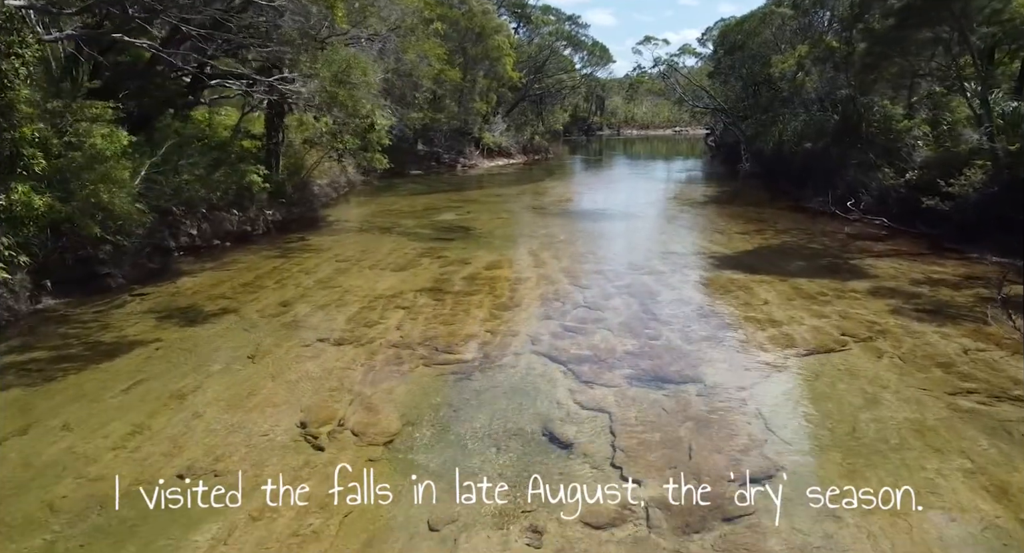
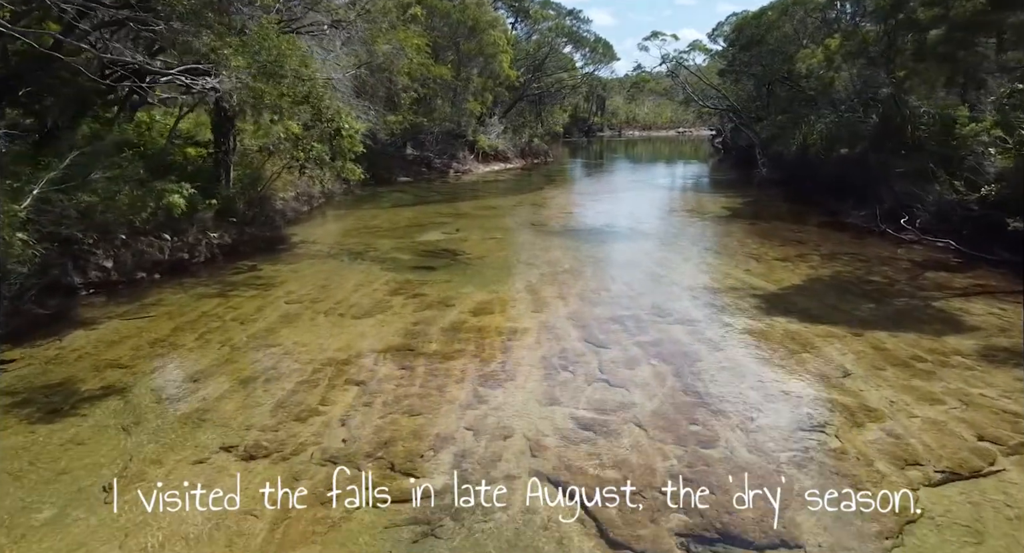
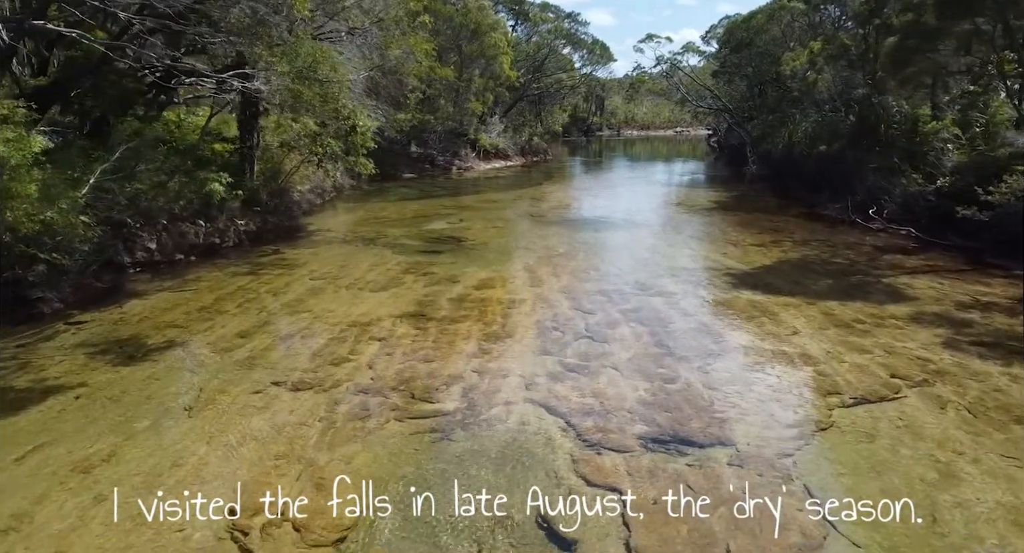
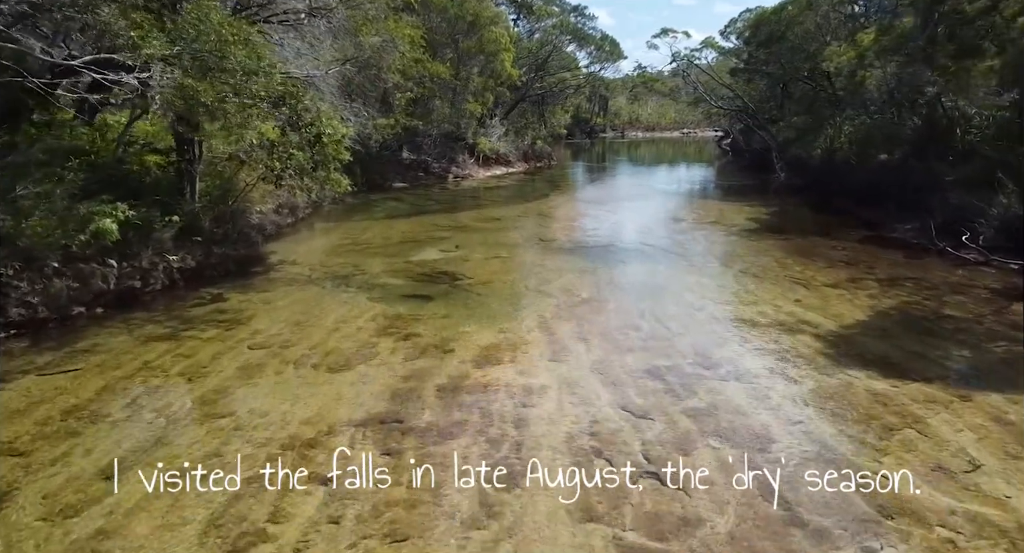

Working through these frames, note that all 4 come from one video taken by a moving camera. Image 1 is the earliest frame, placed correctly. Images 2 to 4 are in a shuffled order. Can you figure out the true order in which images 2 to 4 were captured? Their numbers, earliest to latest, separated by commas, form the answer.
3, 2, 4
